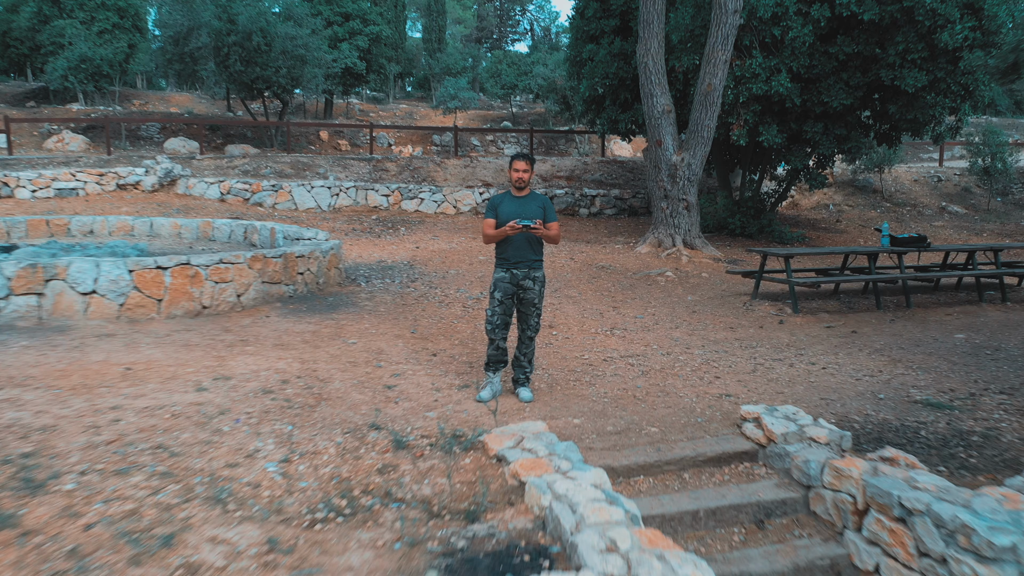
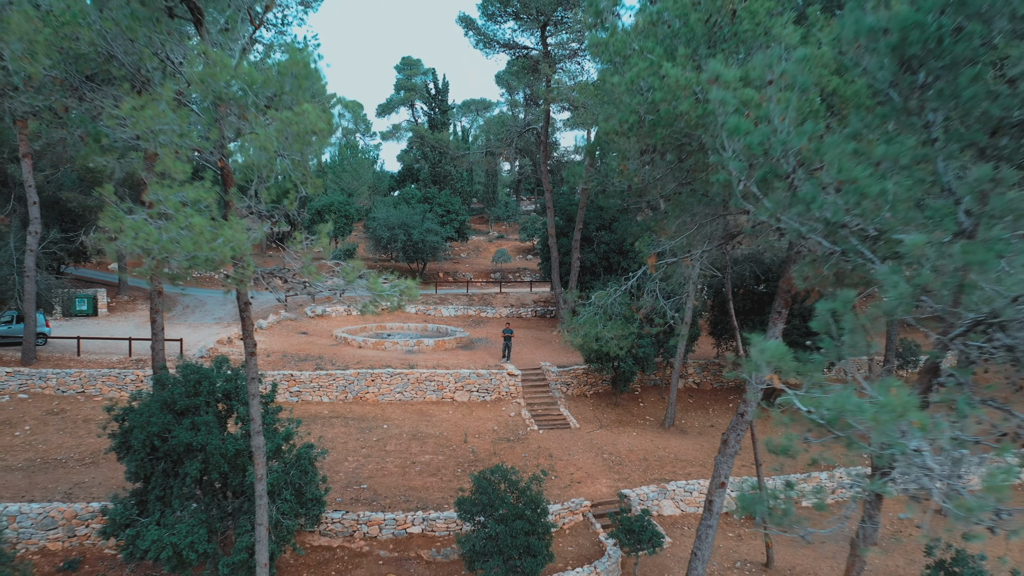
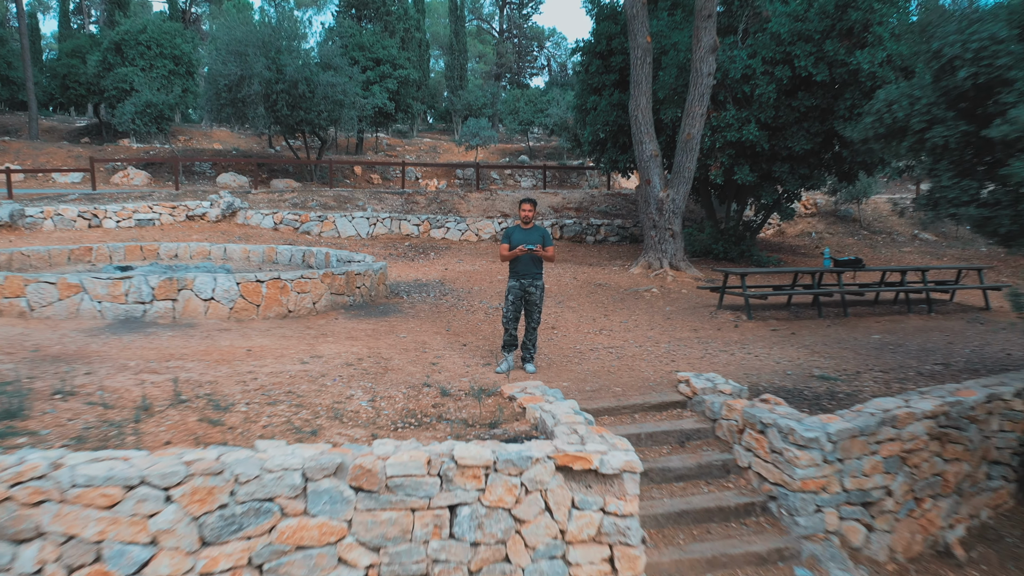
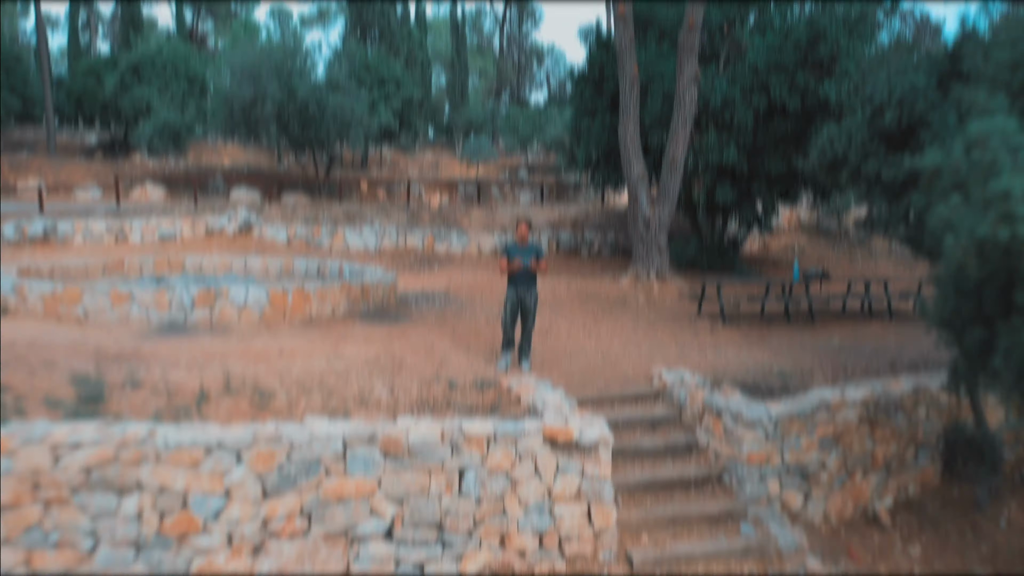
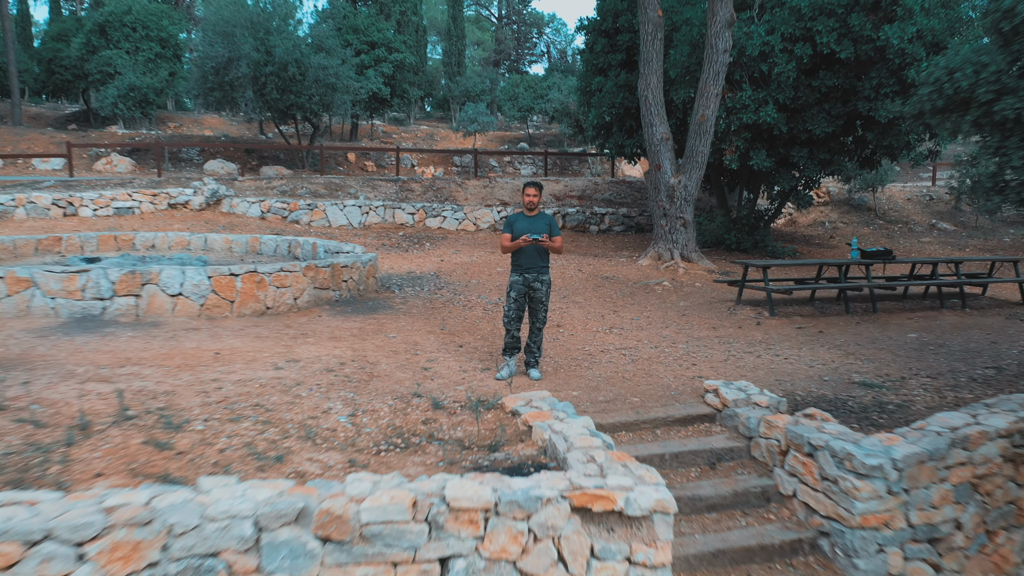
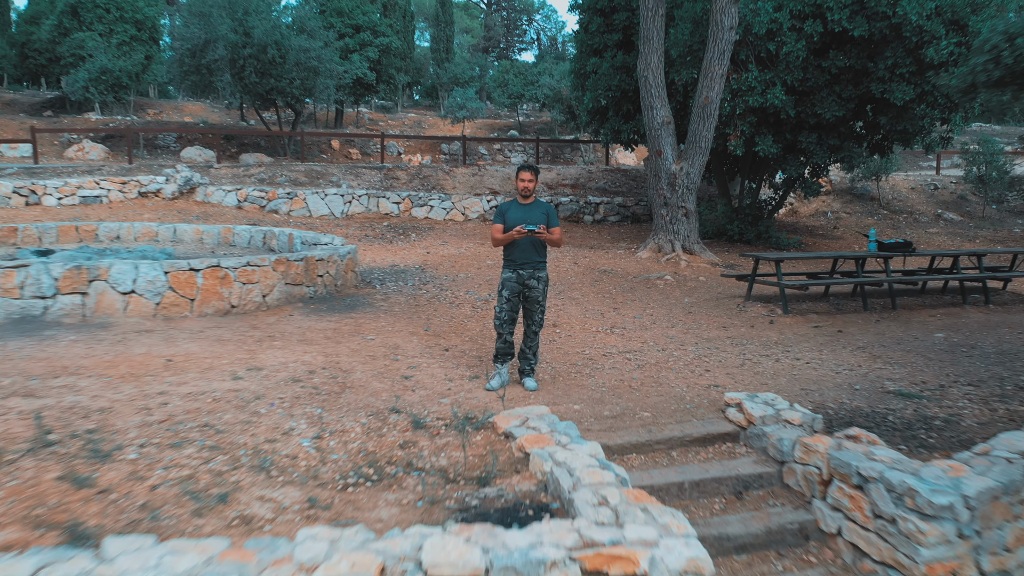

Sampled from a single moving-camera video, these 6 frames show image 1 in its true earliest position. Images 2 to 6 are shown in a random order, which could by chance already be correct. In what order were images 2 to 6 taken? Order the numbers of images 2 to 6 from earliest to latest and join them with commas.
6, 5, 3, 4, 2
